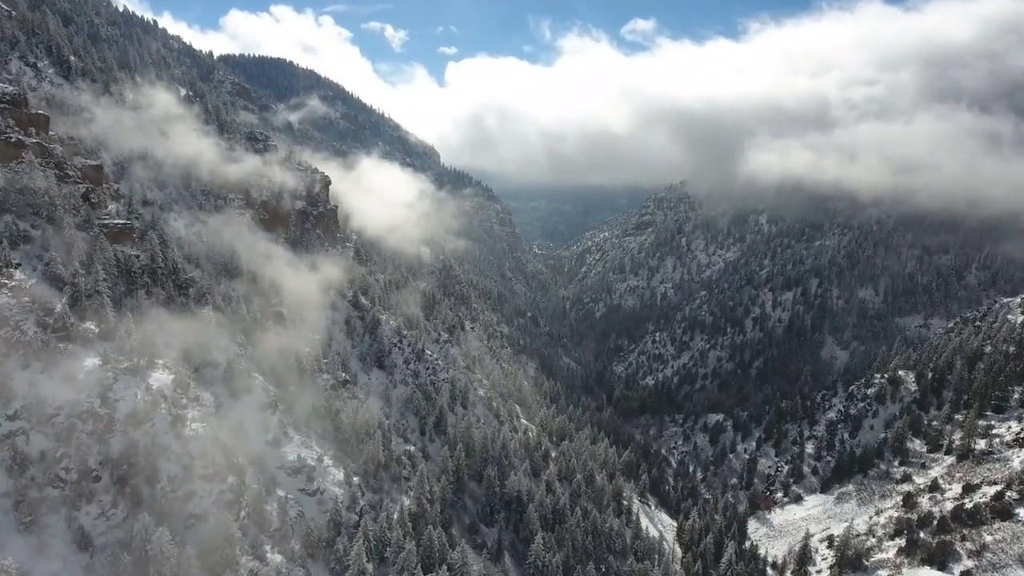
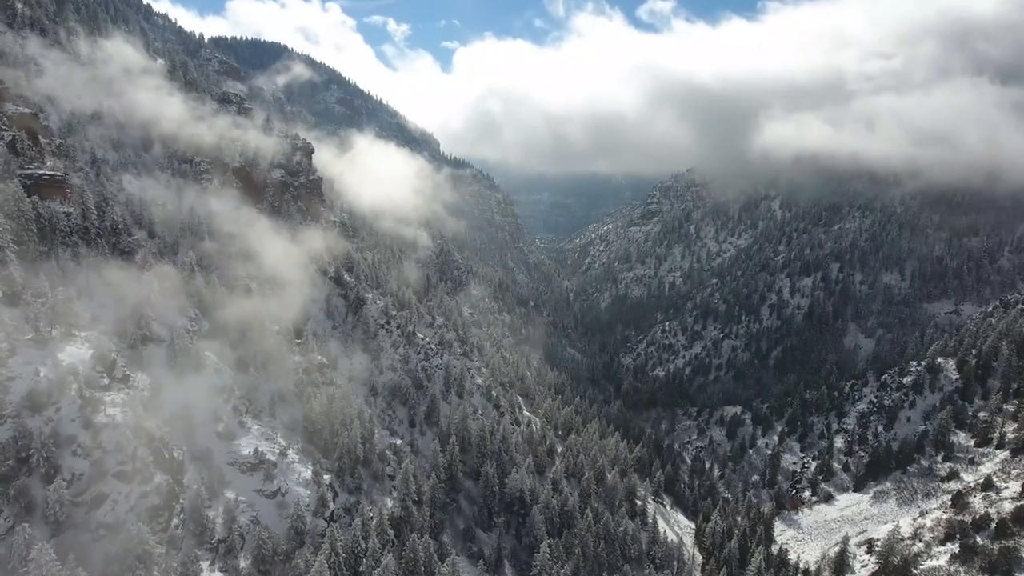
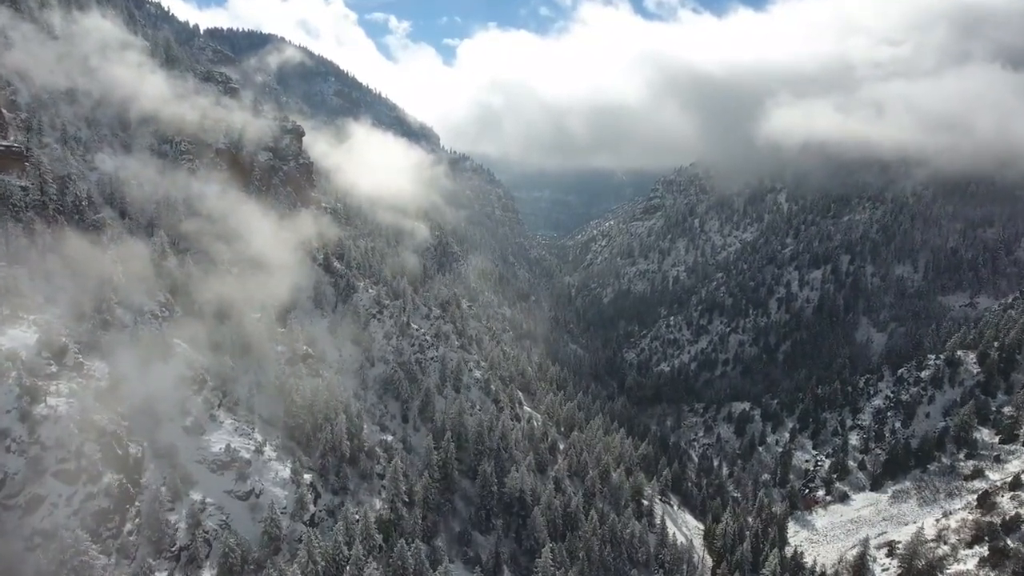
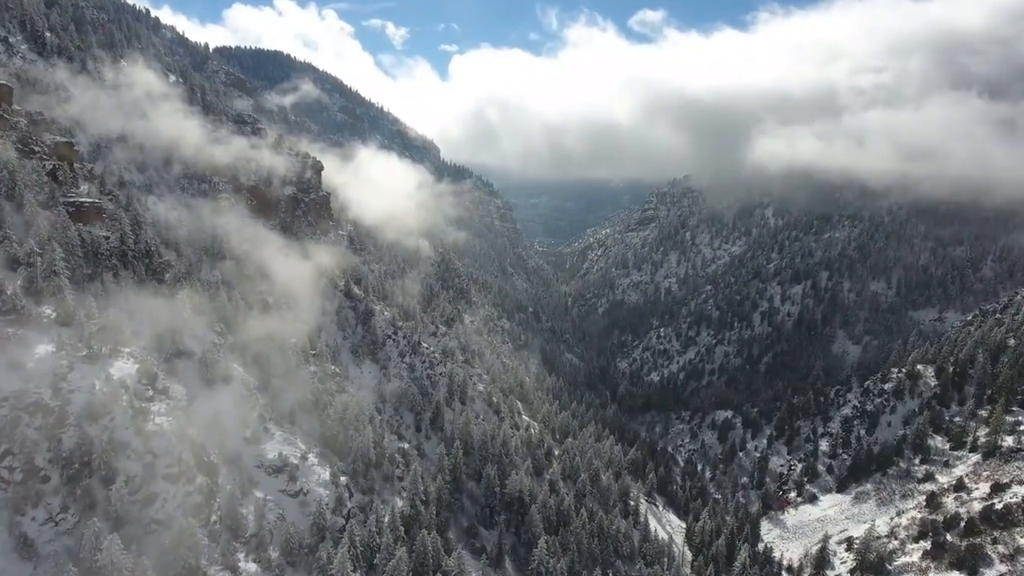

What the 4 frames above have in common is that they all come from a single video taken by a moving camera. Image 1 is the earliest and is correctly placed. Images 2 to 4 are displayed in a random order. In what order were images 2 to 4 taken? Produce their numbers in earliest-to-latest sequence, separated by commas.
4, 2, 3
